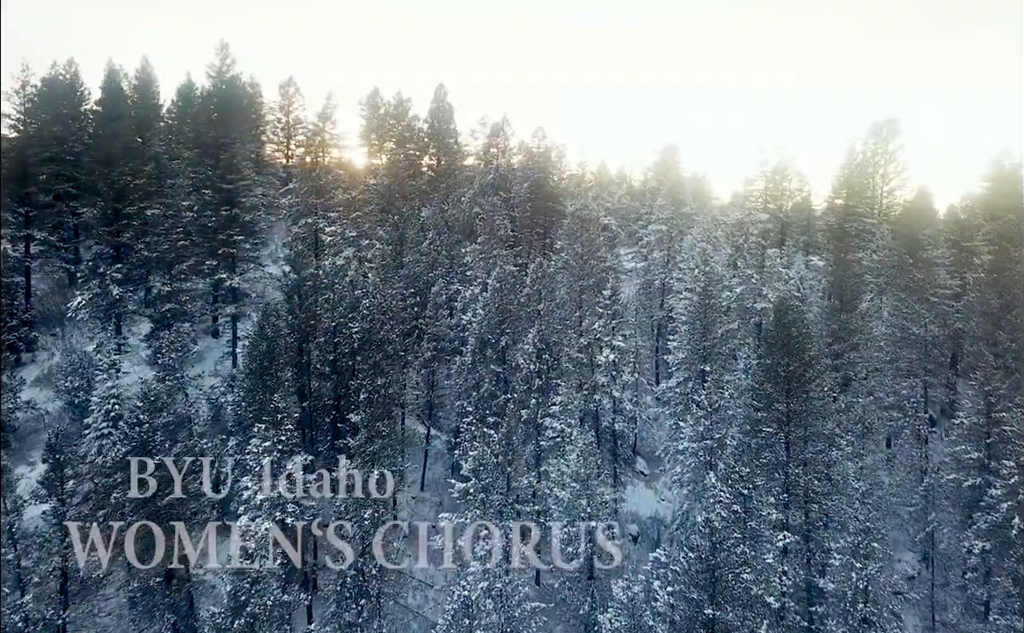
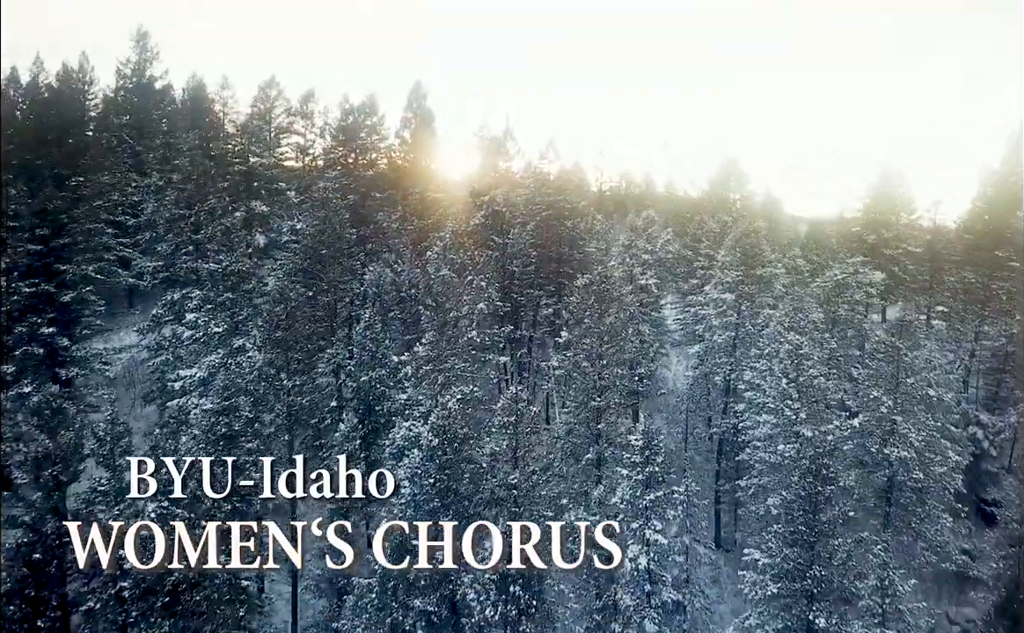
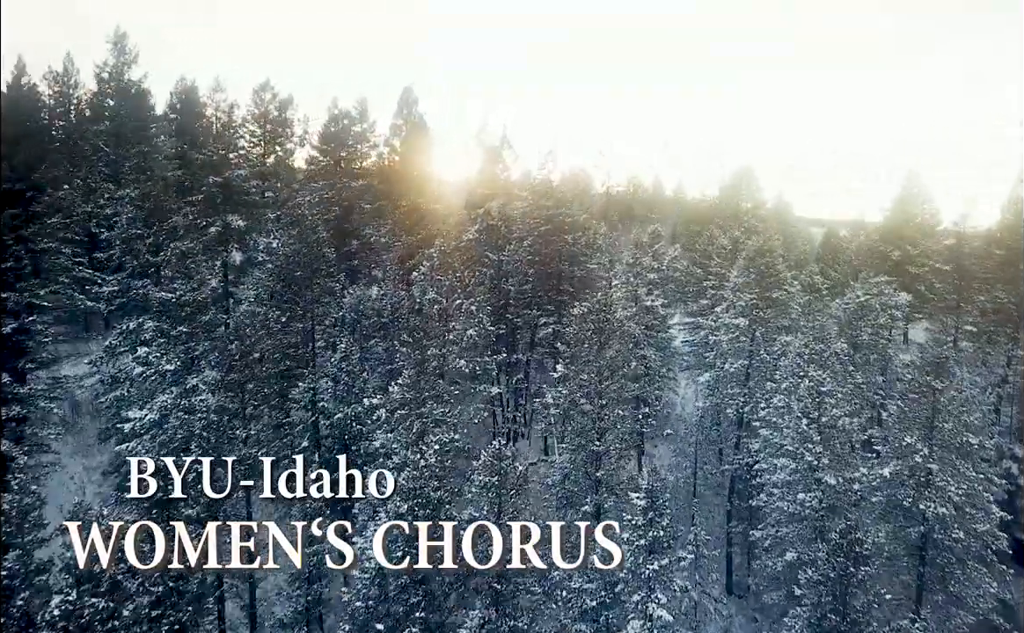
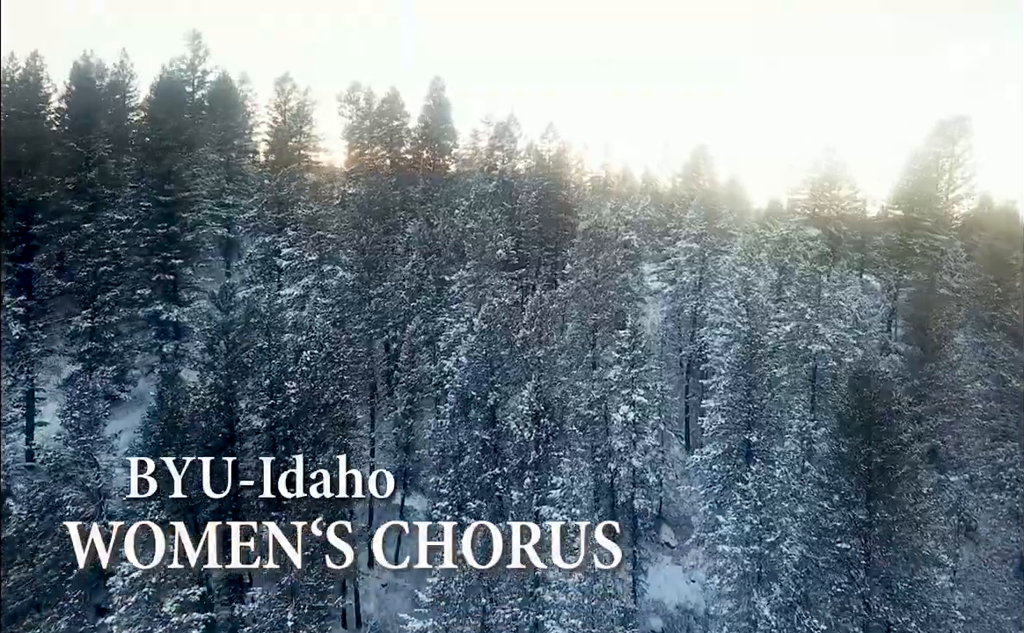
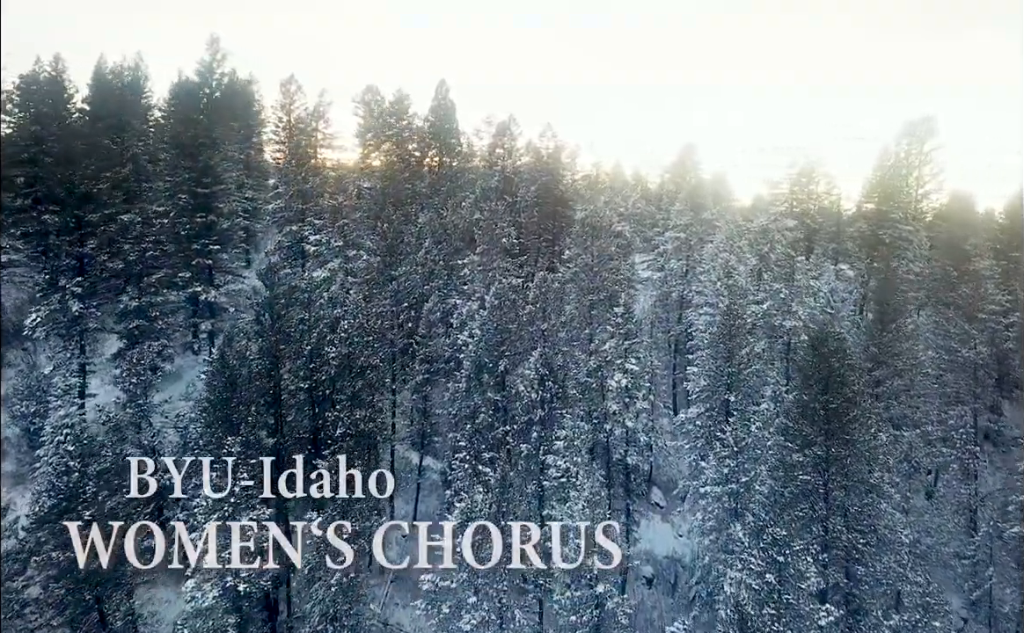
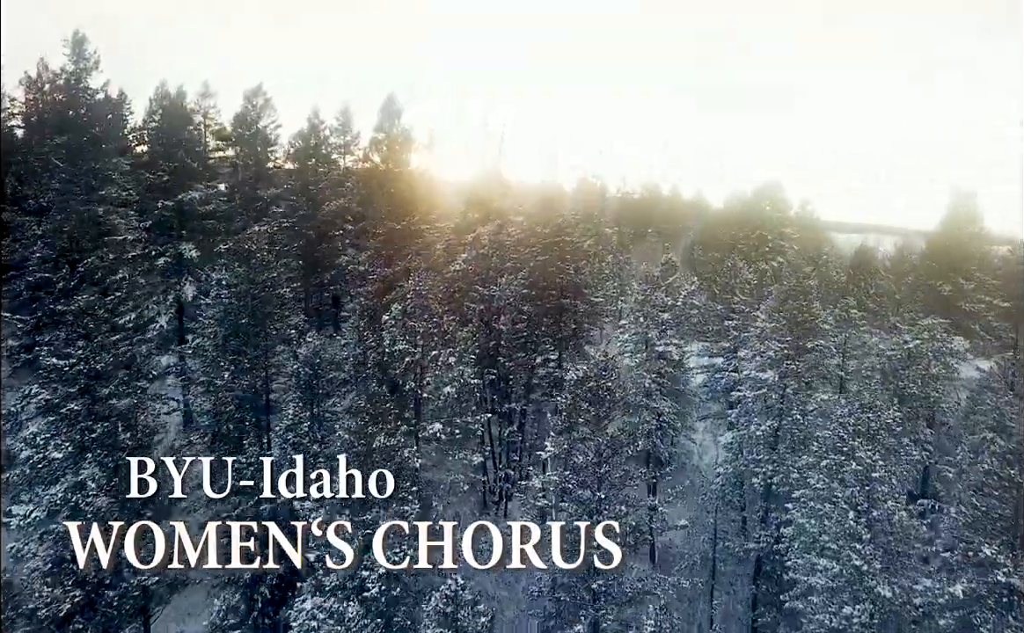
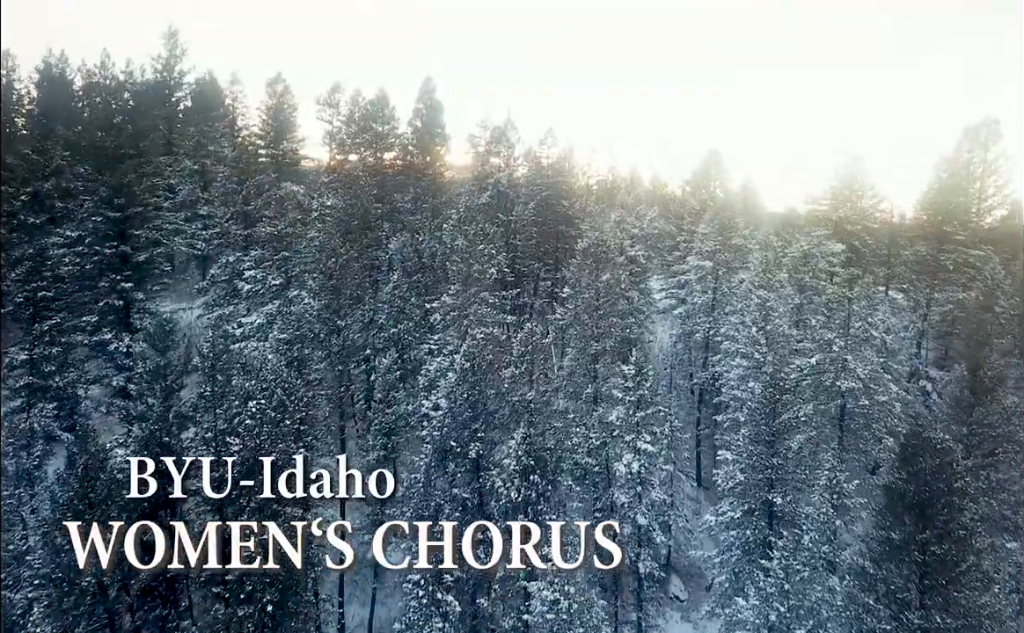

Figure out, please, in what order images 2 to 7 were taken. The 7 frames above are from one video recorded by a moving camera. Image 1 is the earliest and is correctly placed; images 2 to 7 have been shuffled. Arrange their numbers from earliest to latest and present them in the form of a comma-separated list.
5, 4, 7, 2, 3, 6
